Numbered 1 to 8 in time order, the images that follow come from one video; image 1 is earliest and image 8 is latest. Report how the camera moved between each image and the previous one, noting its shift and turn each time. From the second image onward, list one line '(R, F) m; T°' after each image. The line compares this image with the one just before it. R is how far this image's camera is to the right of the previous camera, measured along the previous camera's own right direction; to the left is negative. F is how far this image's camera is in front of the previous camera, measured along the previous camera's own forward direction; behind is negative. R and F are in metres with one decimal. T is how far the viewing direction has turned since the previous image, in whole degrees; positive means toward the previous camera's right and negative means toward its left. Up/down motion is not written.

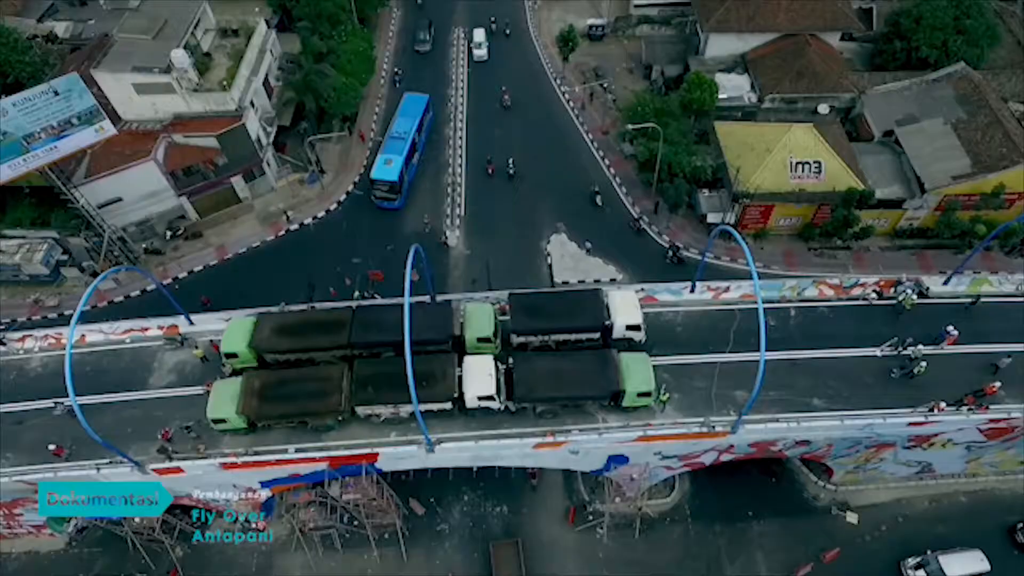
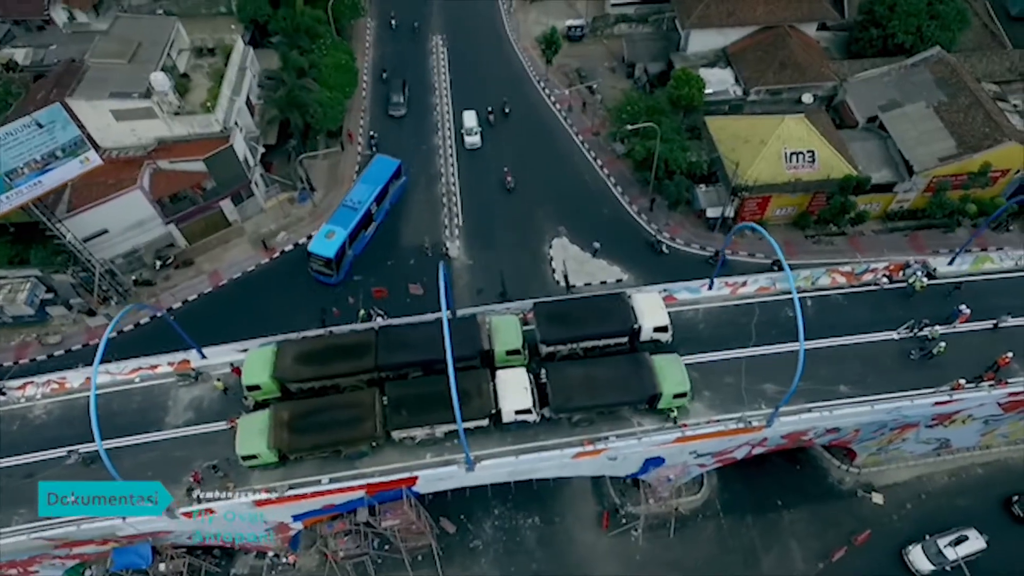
(-2.8, +0.4) m; +3°
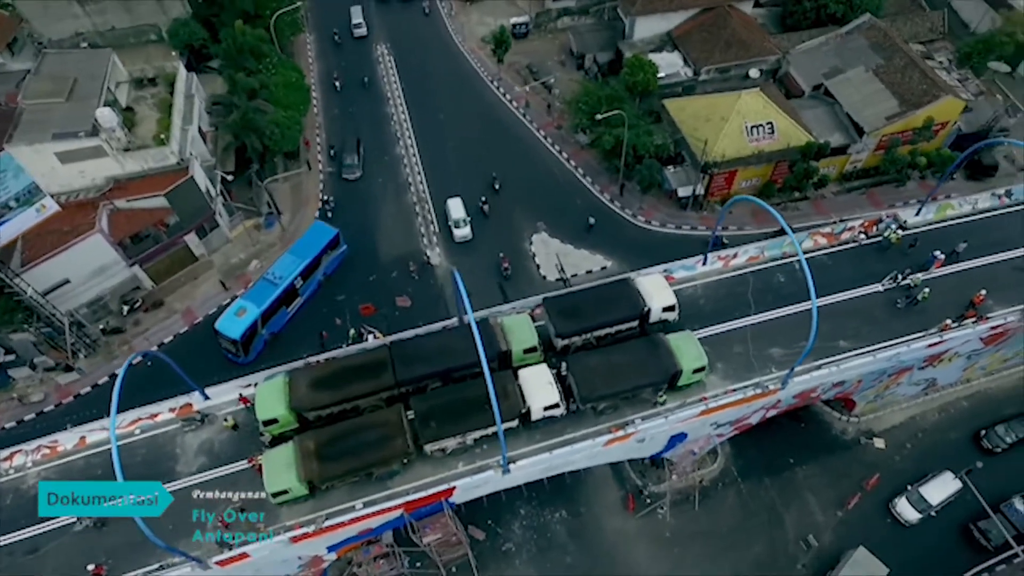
(-3.2, +0.1) m; +5°
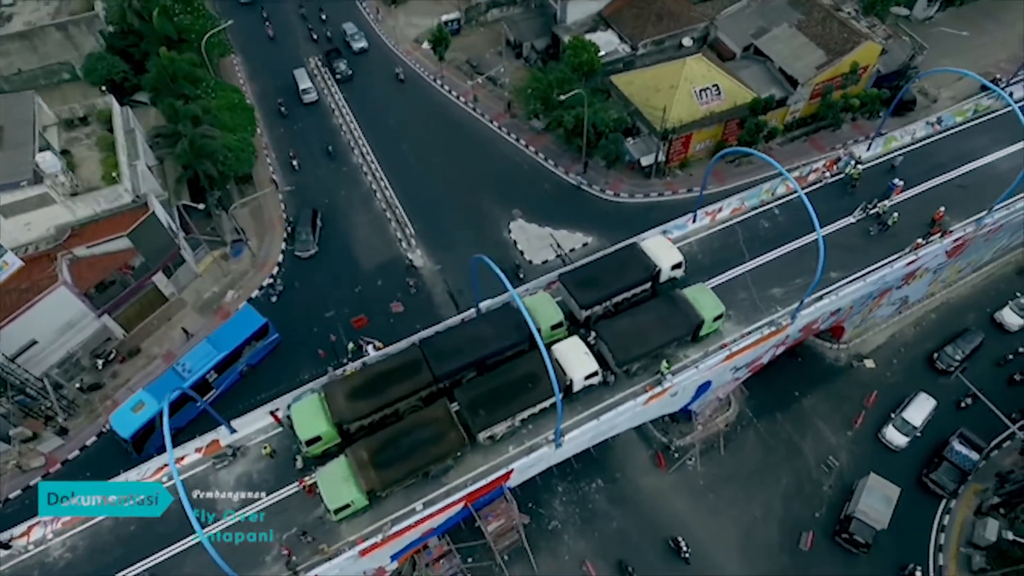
(-4.6, -0.1) m; +7°
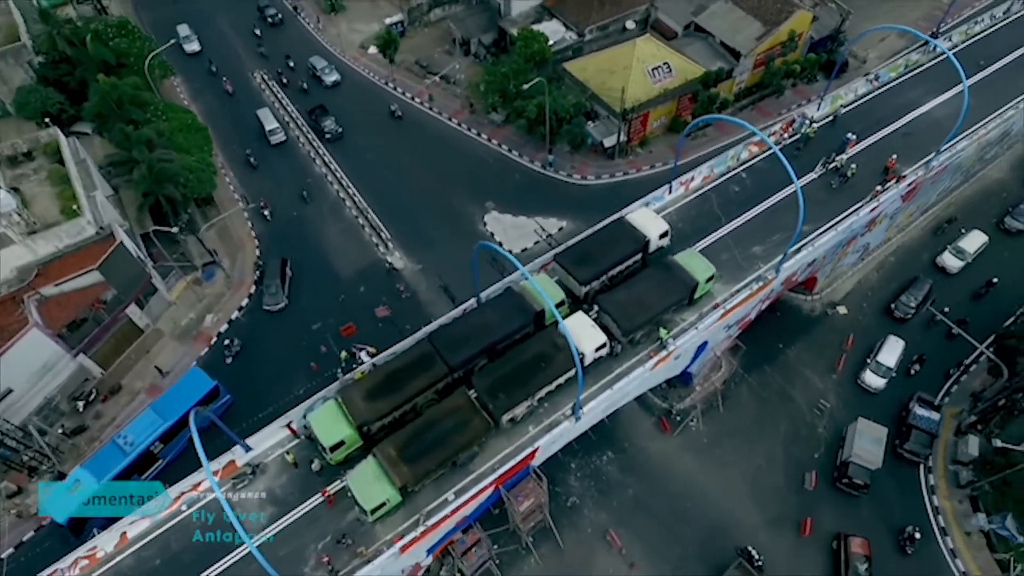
(-2.7, -0.4) m; +5°
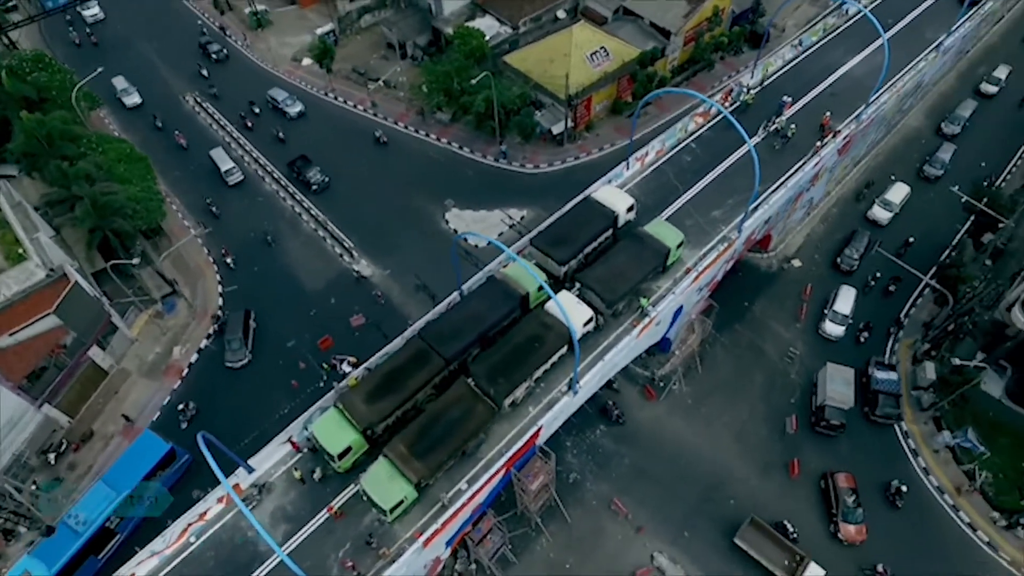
(-2.0, -0.5) m; +5°
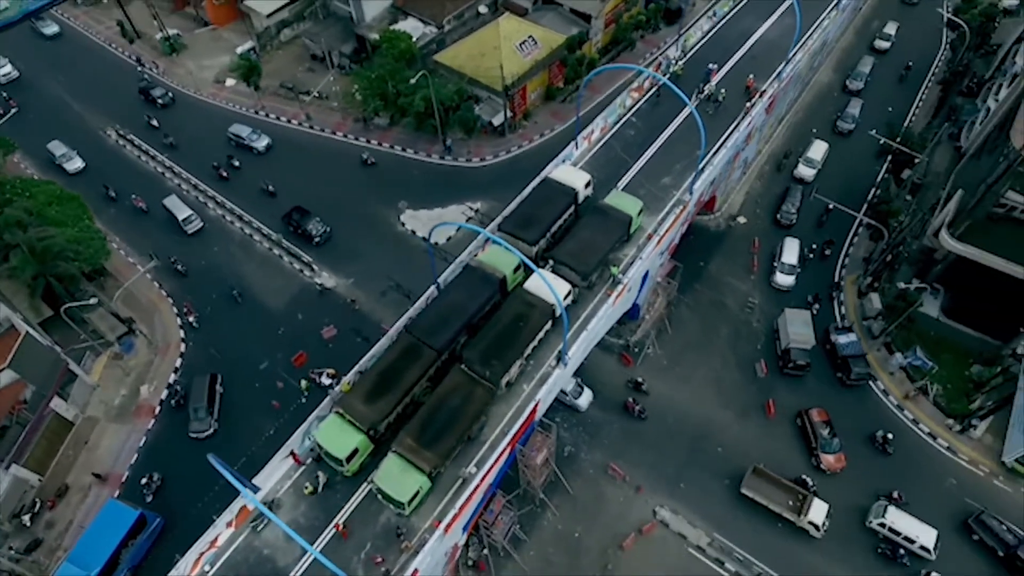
(-2.1, -0.7) m; +6°
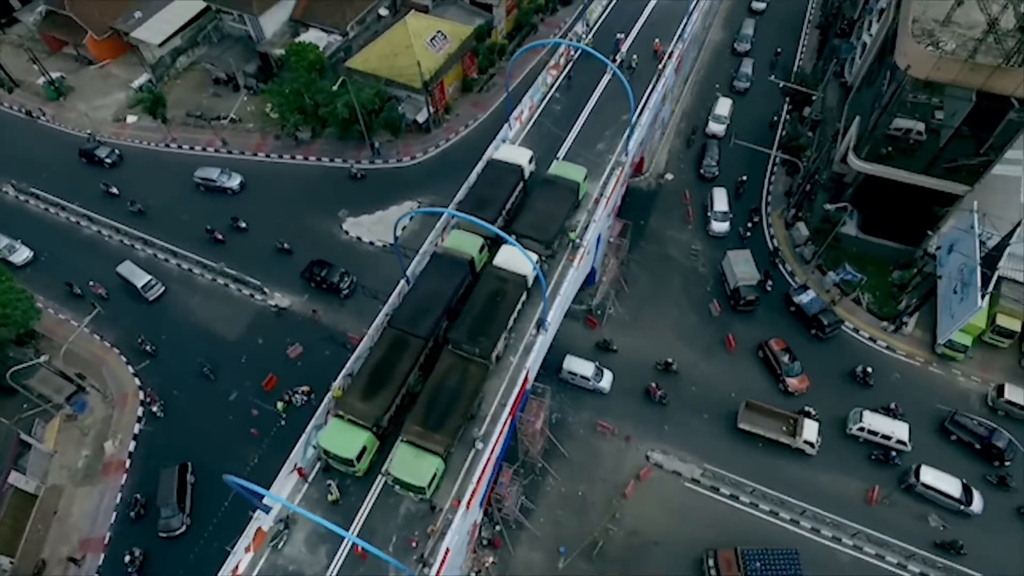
(-2.7, -0.8) m; +7°
